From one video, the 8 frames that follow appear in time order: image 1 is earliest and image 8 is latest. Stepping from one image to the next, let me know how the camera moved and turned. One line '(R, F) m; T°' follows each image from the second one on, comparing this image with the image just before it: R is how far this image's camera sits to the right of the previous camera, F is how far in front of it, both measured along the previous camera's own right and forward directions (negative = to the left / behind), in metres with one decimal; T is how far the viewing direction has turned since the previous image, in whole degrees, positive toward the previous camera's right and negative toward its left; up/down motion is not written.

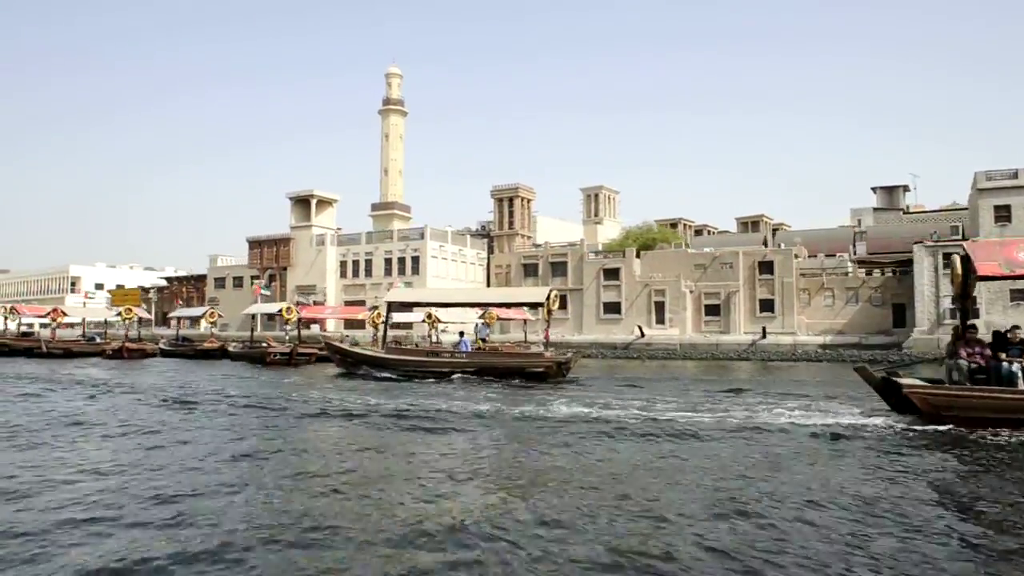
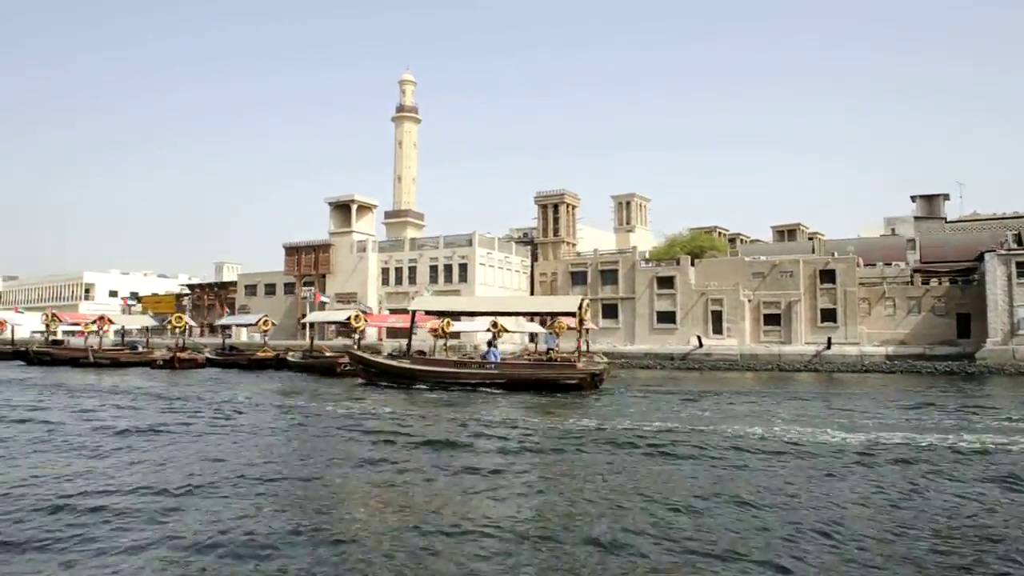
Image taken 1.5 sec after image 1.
(-2.8, +1.2) m; +1°
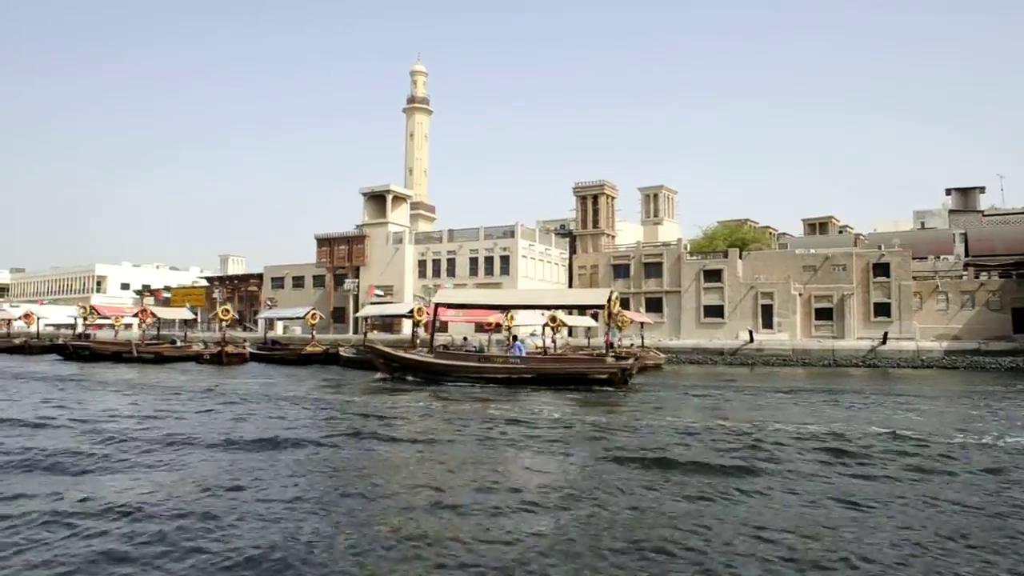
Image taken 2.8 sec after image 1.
(-2.3, +1.0) m; +1°
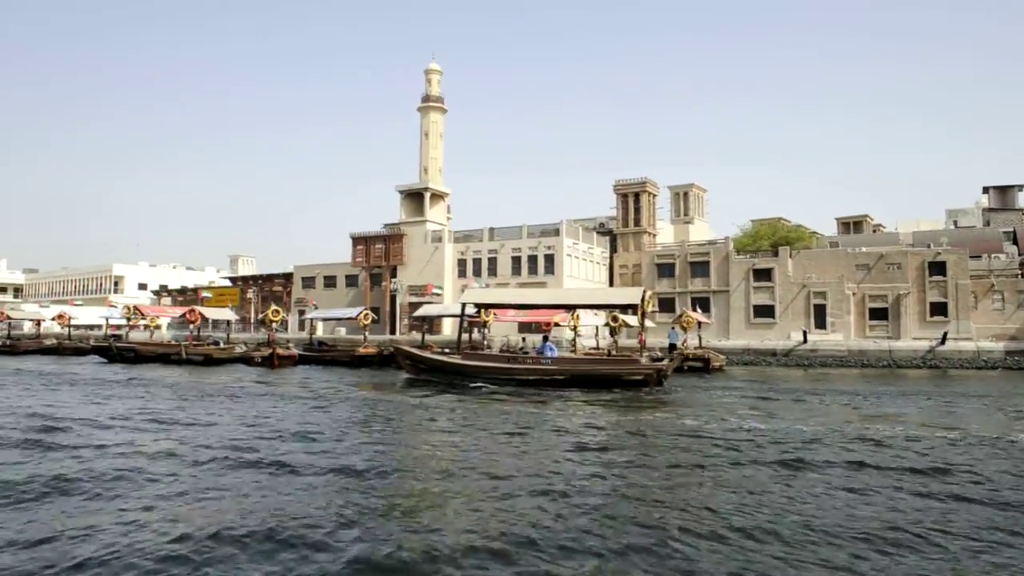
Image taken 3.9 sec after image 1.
(-2.1, +0.9) m; 0°
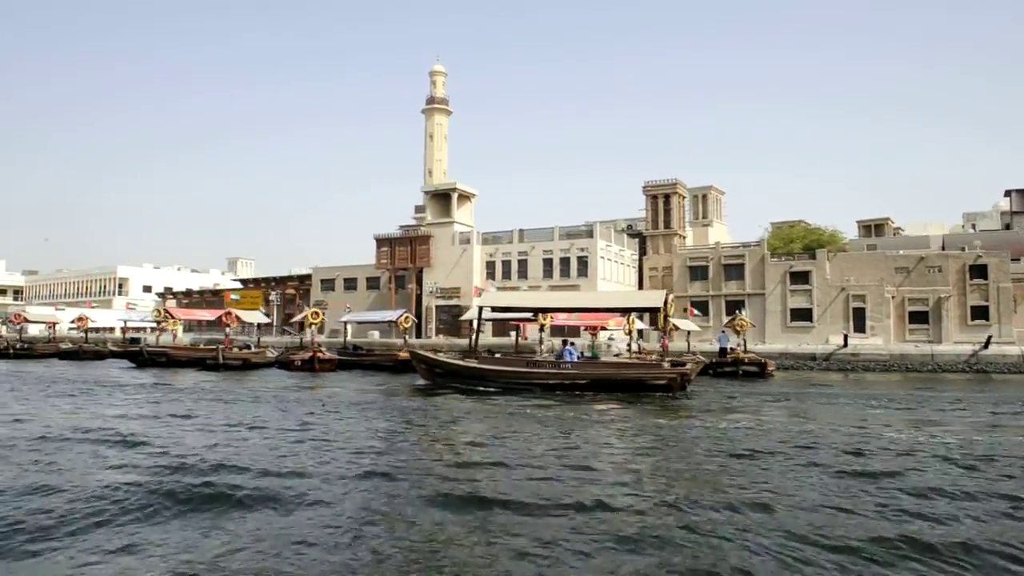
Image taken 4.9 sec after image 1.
(-1.9, +0.8) m; +1°
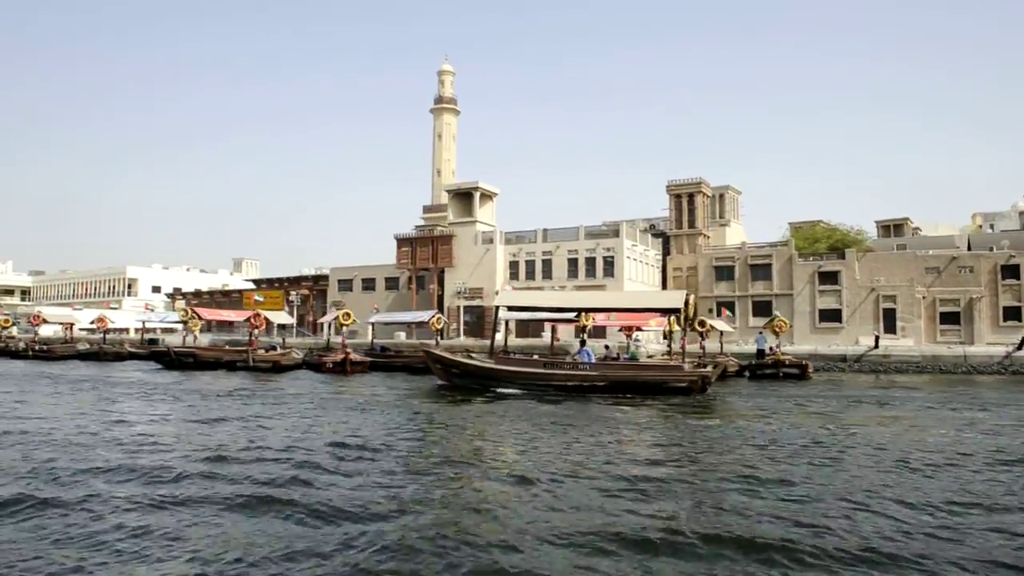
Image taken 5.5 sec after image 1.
(-1.2, +0.5) m; 0°
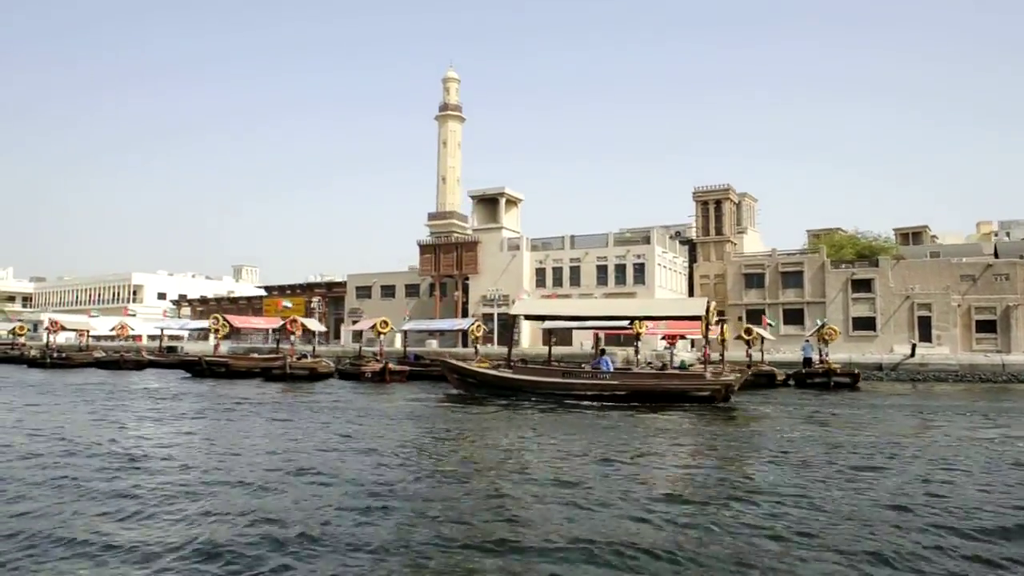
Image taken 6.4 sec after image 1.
(-1.6, +0.6) m; +1°
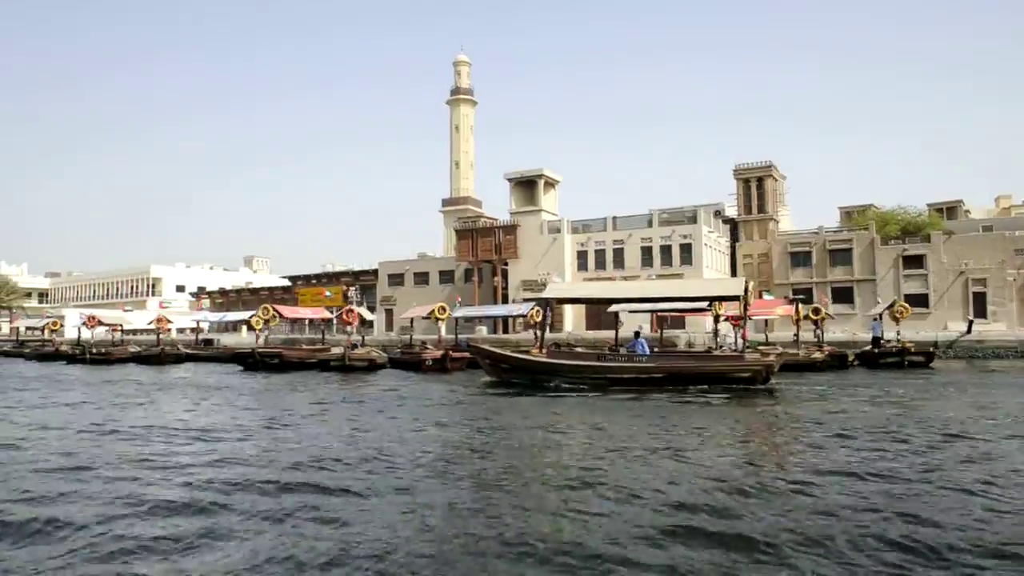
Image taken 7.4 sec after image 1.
(-1.9, +0.7) m; 0°
